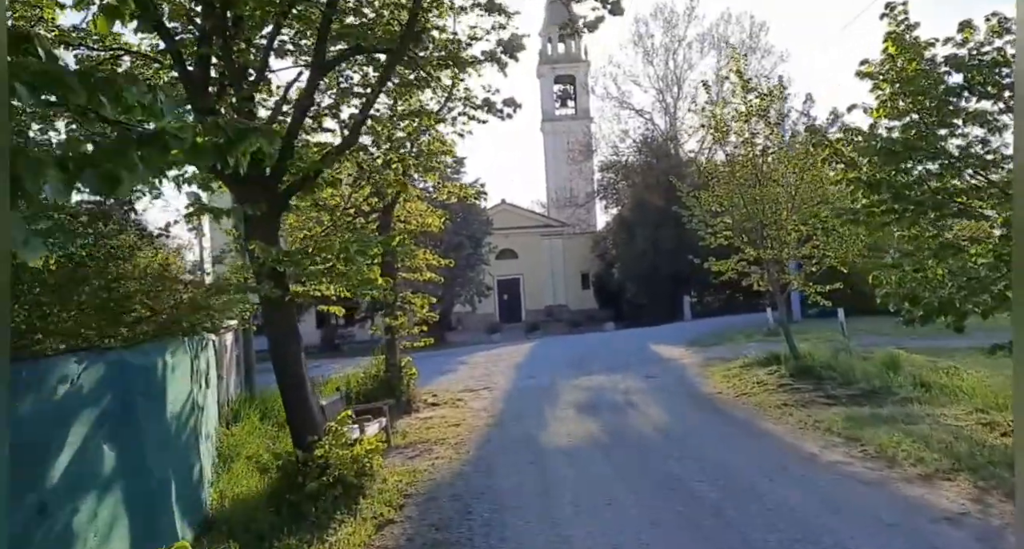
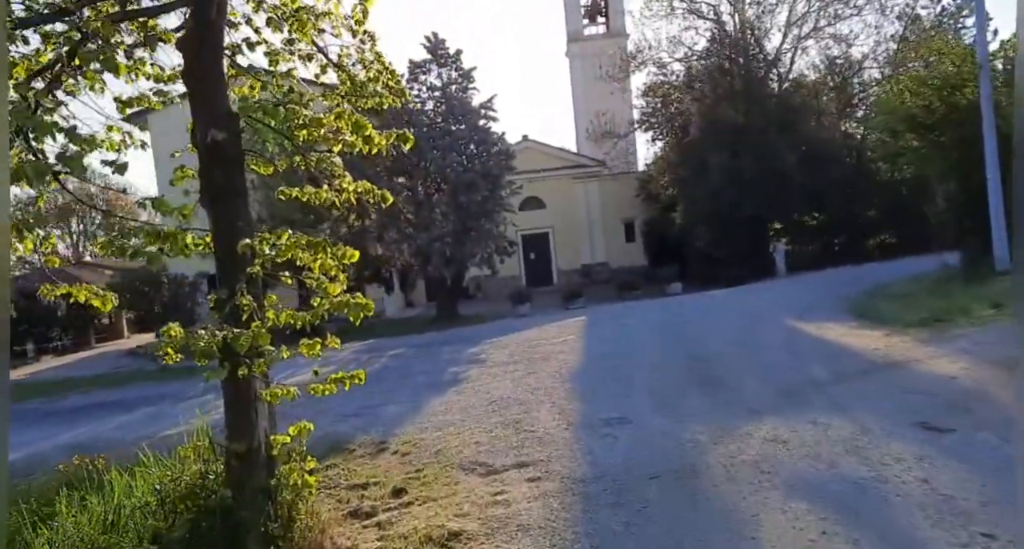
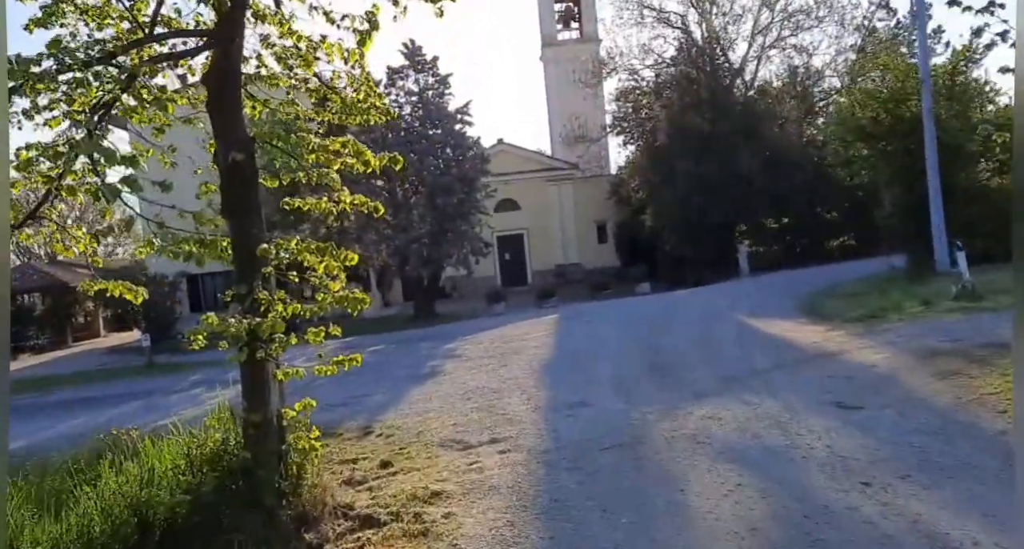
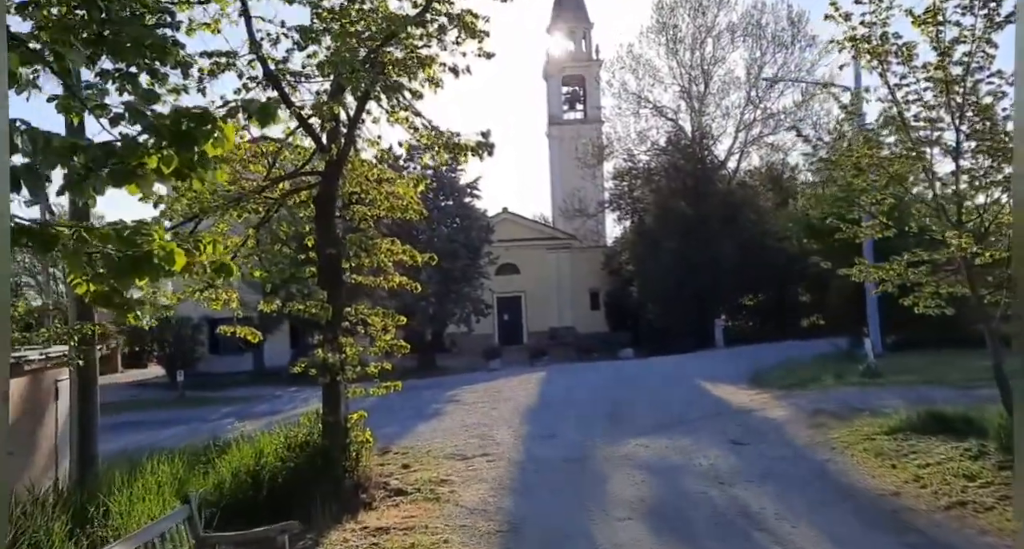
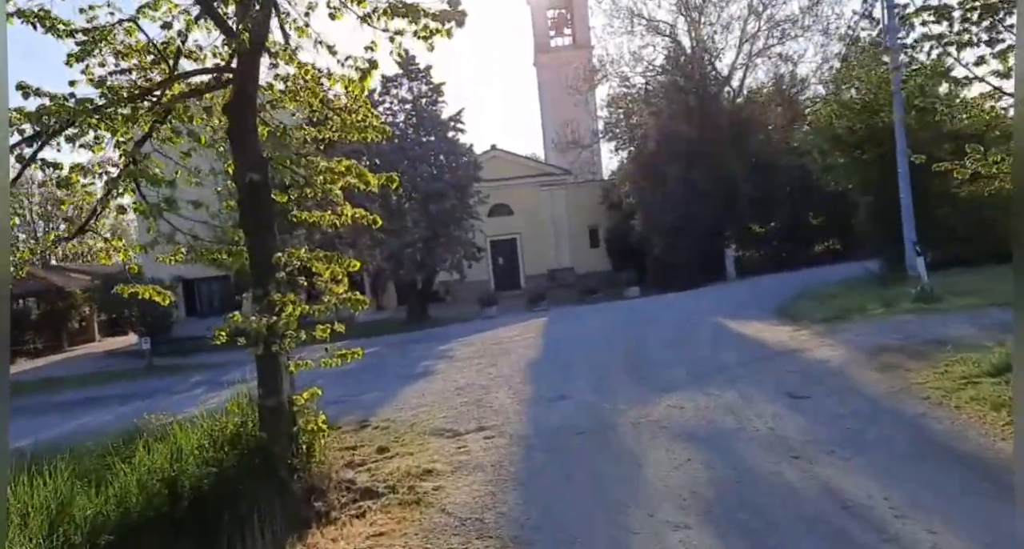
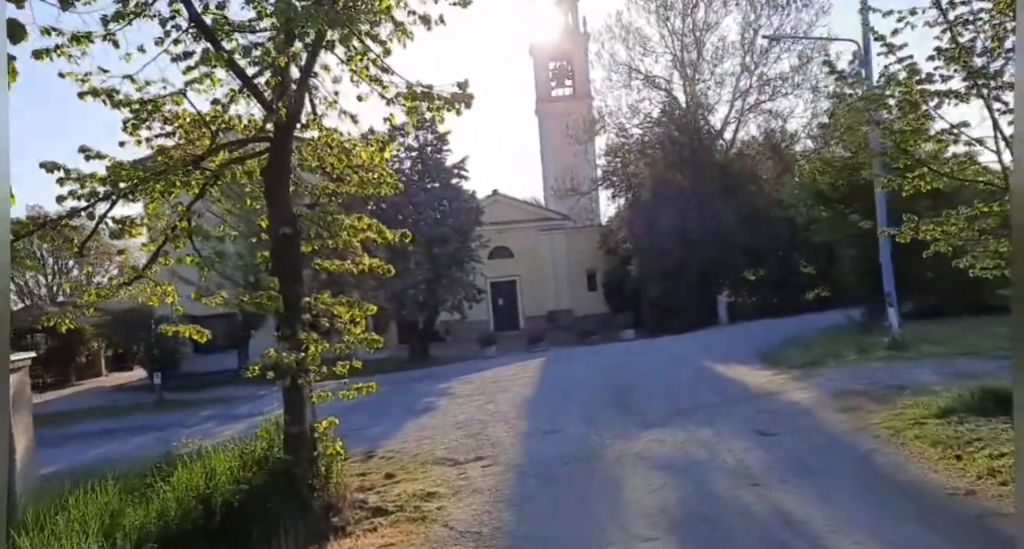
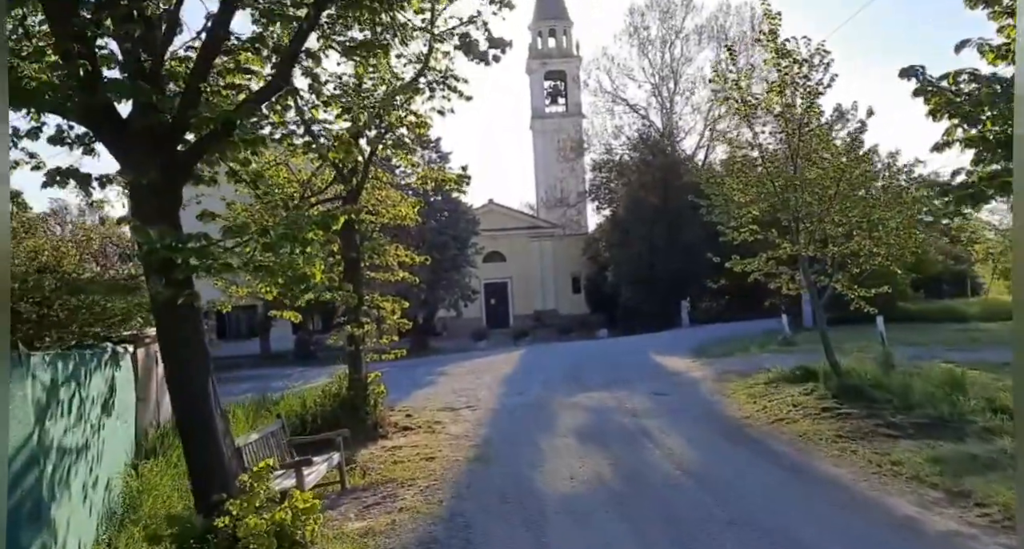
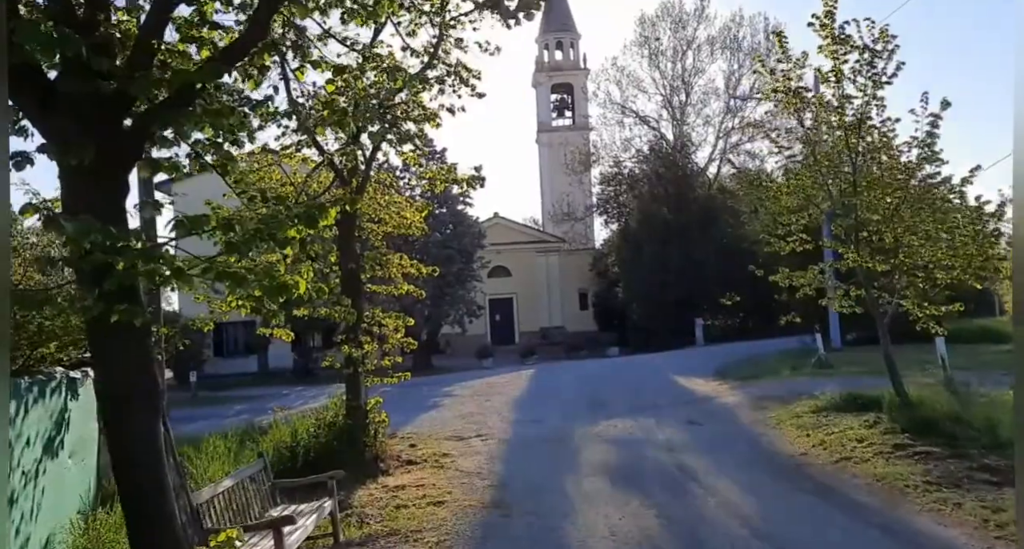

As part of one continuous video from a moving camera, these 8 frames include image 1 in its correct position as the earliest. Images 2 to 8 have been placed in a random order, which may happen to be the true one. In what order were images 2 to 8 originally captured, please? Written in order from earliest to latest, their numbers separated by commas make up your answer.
7, 8, 4, 6, 5, 3, 2
